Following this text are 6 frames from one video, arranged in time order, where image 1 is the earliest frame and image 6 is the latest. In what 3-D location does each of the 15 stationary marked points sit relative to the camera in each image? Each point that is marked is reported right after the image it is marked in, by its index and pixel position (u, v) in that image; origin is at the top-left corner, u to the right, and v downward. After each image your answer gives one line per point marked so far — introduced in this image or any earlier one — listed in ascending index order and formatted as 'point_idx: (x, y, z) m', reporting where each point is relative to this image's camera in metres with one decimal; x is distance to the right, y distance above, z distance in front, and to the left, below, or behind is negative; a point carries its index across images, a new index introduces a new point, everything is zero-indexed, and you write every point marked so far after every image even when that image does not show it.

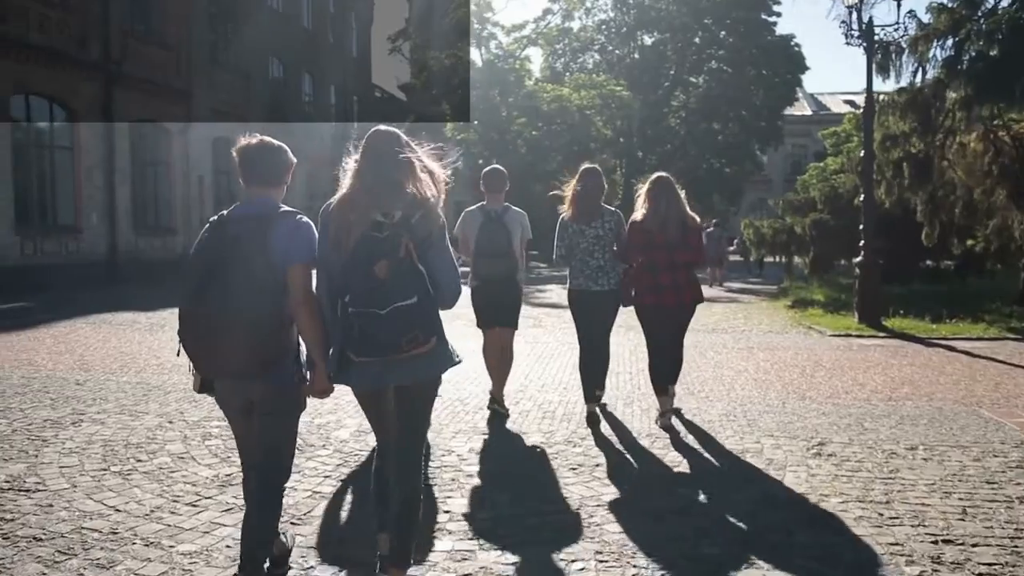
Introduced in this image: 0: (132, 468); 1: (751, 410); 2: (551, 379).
0: (-2.3, -1.1, +6.2) m
1: (+1.7, -0.9, +7.4) m
2: (+0.4, -0.8, +9.2) m
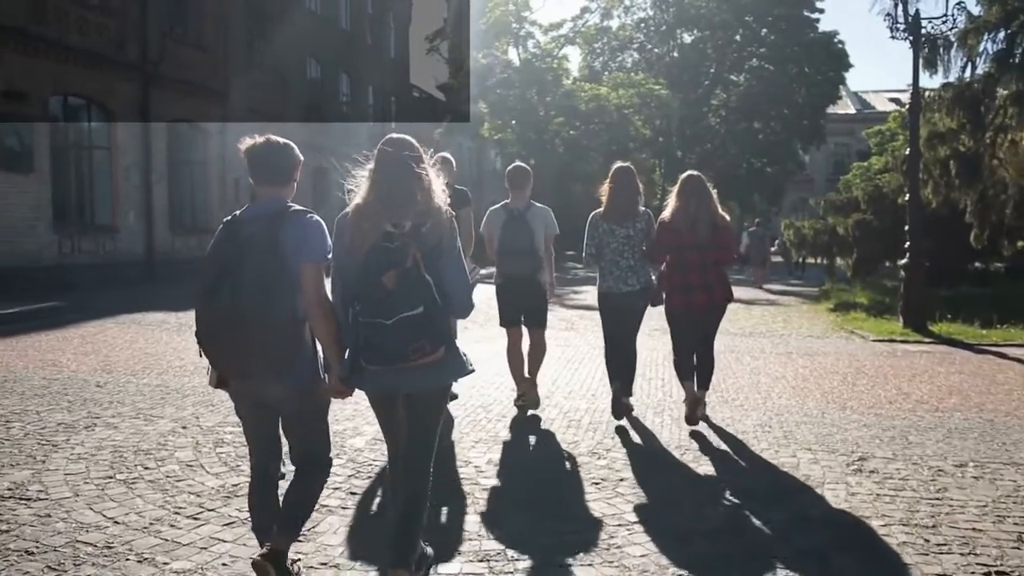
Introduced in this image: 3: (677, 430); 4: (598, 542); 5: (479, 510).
0: (-2.2, -1.1, +6.0) m
1: (+1.9, -0.9, +7.0) m
2: (+0.6, -0.9, +8.9) m
3: (+1.1, -1.0, +7.0) m
4: (+0.4, -1.2, +4.7) m
5: (-0.2, -1.1, +5.2) m
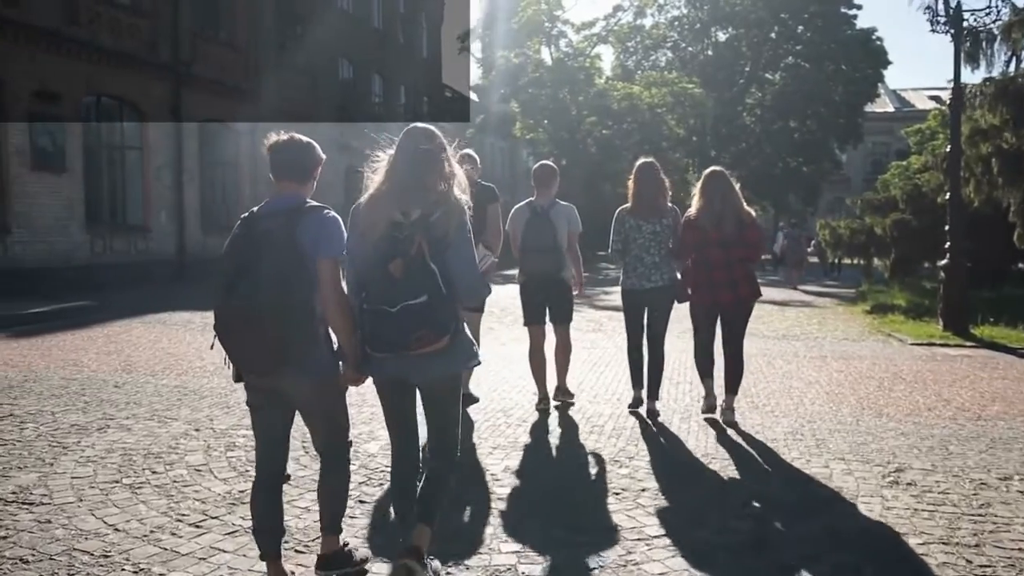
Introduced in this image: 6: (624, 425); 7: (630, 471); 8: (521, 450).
0: (-2.1, -1.1, +5.8) m
1: (+2.0, -0.9, +6.7) m
2: (+0.8, -0.9, +8.6) m
3: (+1.3, -1.0, +6.7) m
4: (+0.4, -1.2, +4.4) m
5: (-0.1, -1.1, +5.0) m
6: (+0.8, -1.0, +7.1) m
7: (+0.7, -1.0, +5.8) m
8: (+0.1, -1.0, +6.4) m
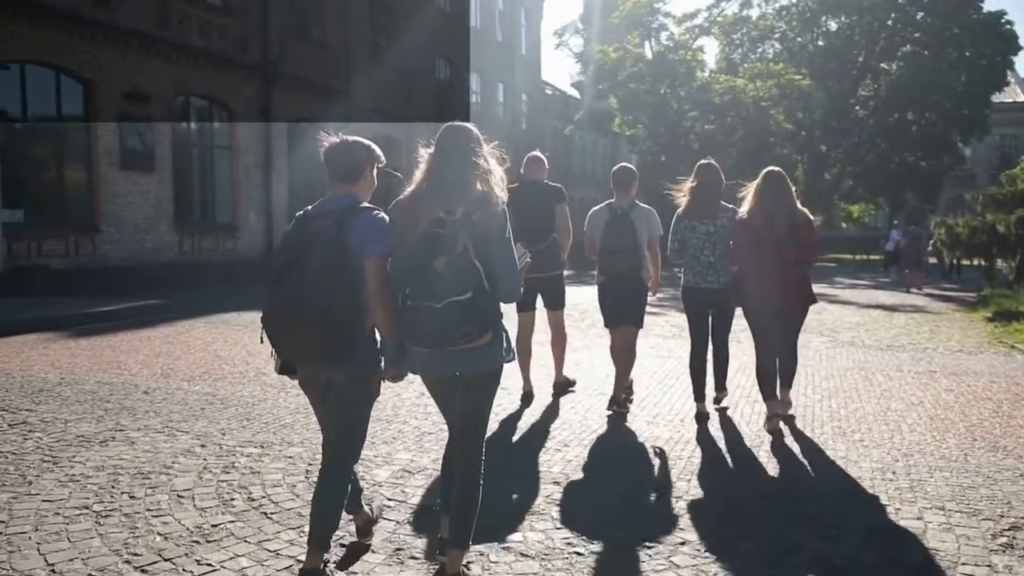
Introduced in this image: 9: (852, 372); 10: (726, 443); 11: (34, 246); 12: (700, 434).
0: (-2.0, -1.1, +5.1) m
1: (+2.2, -1.0, +5.5) m
2: (+1.2, -0.9, +7.6) m
3: (+1.5, -1.0, +5.6) m
4: (+0.4, -1.2, +3.4) m
5: (-0.1, -1.2, +4.0) m
6: (+1.0, -1.0, +6.1) m
7: (+0.8, -1.1, +4.8) m
8: (+0.2, -1.0, +5.5) m
9: (+2.9, -0.7, +8.8) m
10: (+1.4, -1.0, +6.4) m
11: (-8.6, +0.8, +18.3) m
12: (+1.3, -1.0, +6.7) m
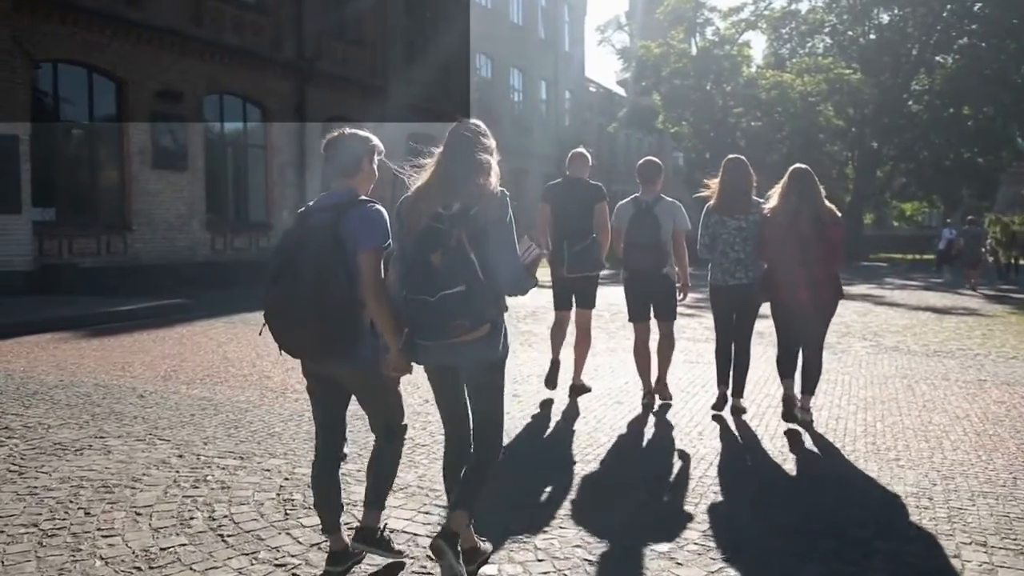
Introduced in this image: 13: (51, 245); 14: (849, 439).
0: (-2.1, -1.1, +4.7) m
1: (+2.2, -1.0, +4.9) m
2: (+1.2, -0.9, +7.0) m
3: (+1.4, -1.0, +5.0) m
4: (+0.2, -1.2, +2.9) m
5: (-0.2, -1.2, +3.5) m
6: (+1.0, -1.0, +5.5) m
7: (+0.7, -1.1, +4.2) m
8: (+0.2, -1.0, +4.9) m
9: (+3.0, -0.7, +8.1) m
10: (+1.3, -1.0, +5.8) m
11: (-8.0, +0.8, +18.2) m
12: (+1.3, -1.0, +6.1) m
13: (-8.1, +0.8, +17.8) m
14: (+2.0, -0.9, +6.1) m
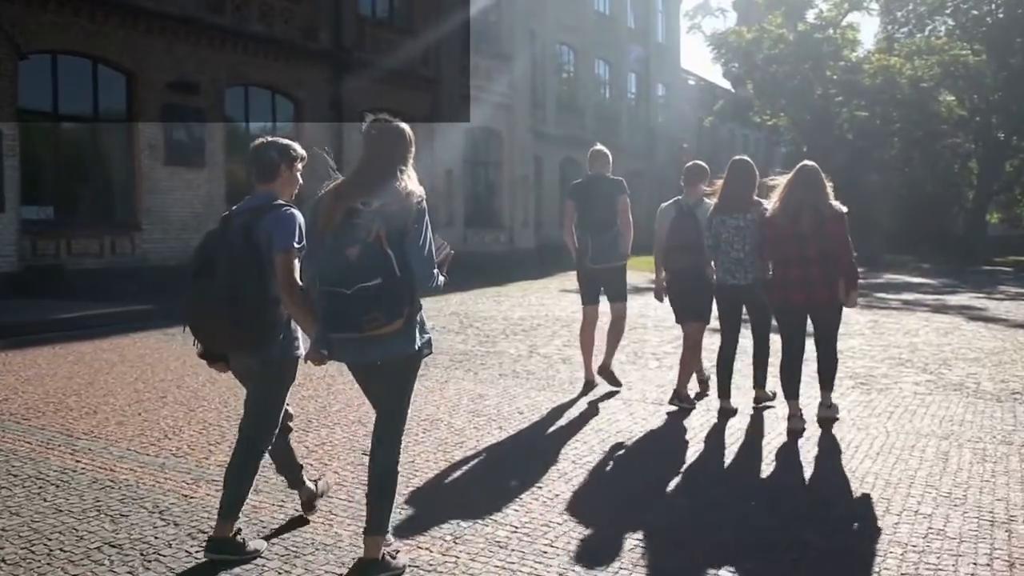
0: (-3.2, -1.1, +2.7) m
1: (+1.0, -1.0, +2.4) m
2: (+0.3, -1.0, +4.7) m
3: (+0.3, -1.1, +2.7) m
4: (-1.2, -1.2, +0.7) m
5: (-1.5, -1.2, +1.4) m
6: (-0.1, -1.1, +3.2) m
7: (-0.5, -1.1, +2.0) m
8: (-1.0, -1.1, +2.7) m
9: (+2.3, -0.8, +5.5) m
10: (+0.3, -1.0, +3.4) m
11: (-7.5, +0.7, +16.9) m
12: (+0.2, -1.0, +3.7) m
13: (-7.6, +0.7, +16.5) m
14: (+1.0, -1.0, +3.7) m
